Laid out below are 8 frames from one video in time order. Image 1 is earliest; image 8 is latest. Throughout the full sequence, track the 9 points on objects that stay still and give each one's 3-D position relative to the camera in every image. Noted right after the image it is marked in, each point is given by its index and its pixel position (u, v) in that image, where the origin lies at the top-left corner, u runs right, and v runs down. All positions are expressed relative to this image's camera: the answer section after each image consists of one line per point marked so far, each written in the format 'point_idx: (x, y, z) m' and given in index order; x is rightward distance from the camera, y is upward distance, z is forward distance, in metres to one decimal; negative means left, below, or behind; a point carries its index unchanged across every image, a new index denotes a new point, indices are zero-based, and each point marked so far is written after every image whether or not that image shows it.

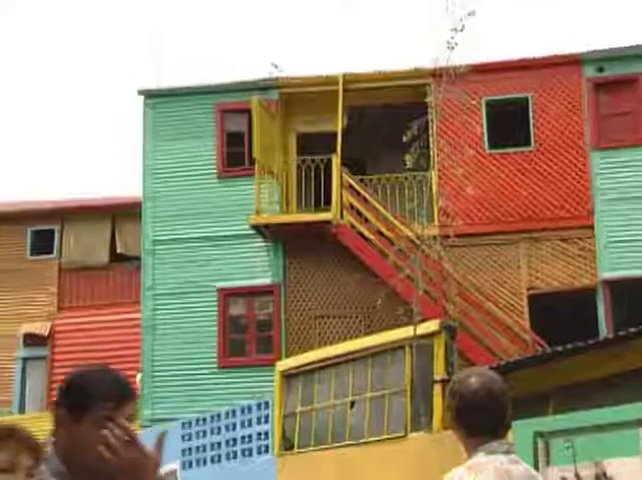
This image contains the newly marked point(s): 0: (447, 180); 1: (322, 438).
0: (+2.6, +1.2, +19.8) m
1: (0.0, -3.0, +14.5) m
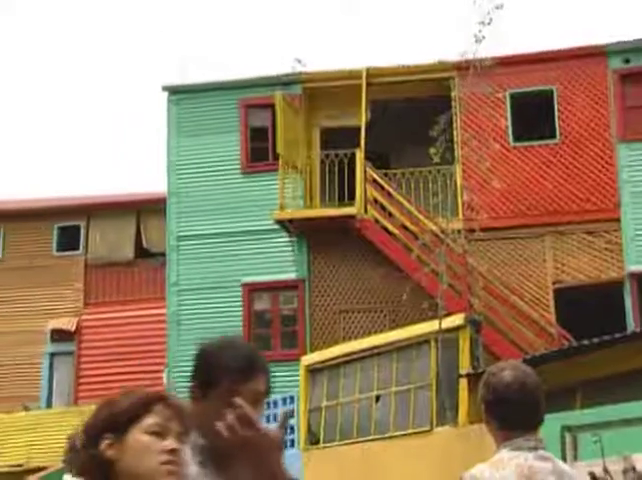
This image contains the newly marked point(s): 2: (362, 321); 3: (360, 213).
0: (+3.1, +1.4, +19.7) m
1: (+0.4, -2.9, +14.5) m
2: (+0.8, -1.7, +19.9) m
3: (+0.8, +0.5, +19.1) m
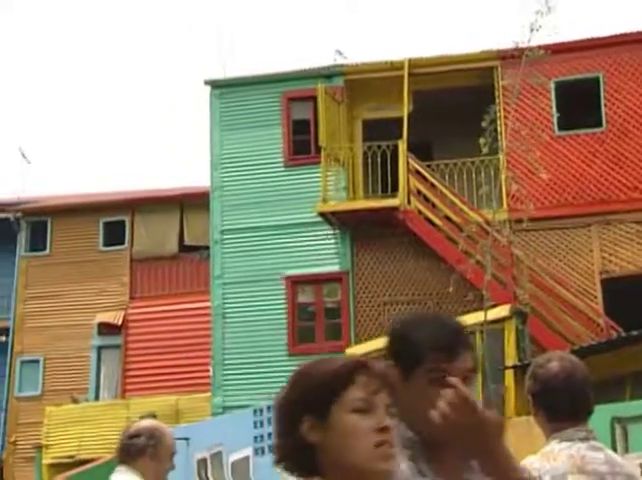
0: (+3.9, +1.5, +19.5) m
1: (+1.1, -2.8, +14.5) m
2: (+1.7, -1.5, +19.9) m
3: (+1.6, +0.7, +19.0) m
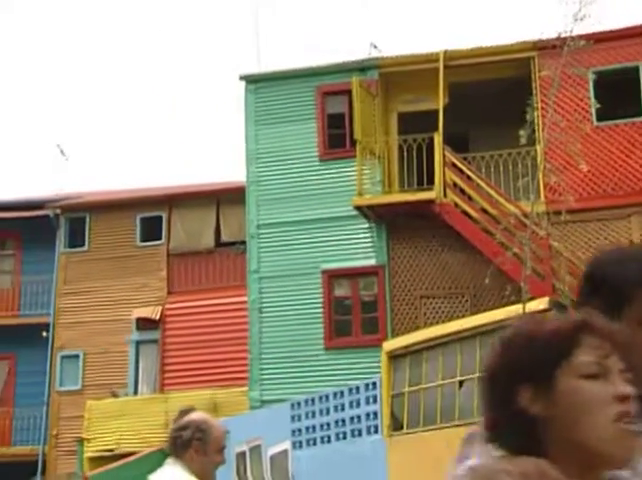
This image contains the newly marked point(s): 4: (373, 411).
0: (+4.6, +1.7, +19.3) m
1: (+1.6, -2.7, +14.4) m
2: (+2.5, -1.4, +19.8) m
3: (+2.3, +0.8, +18.9) m
4: (+0.8, -2.8, +15.7) m
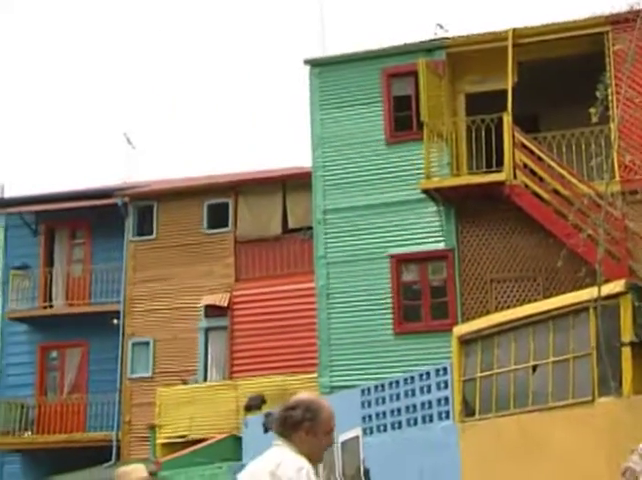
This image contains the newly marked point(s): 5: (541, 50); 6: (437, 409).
0: (+5.9, +2.1, +18.8) m
1: (+2.7, -2.4, +14.1) m
2: (+3.9, -1.0, +19.4) m
3: (+3.6, +1.2, +18.5) m
4: (+2.0, -2.5, +15.4) m
5: (+4.4, +3.8, +19.5) m
6: (+1.9, -2.7, +15.6) m
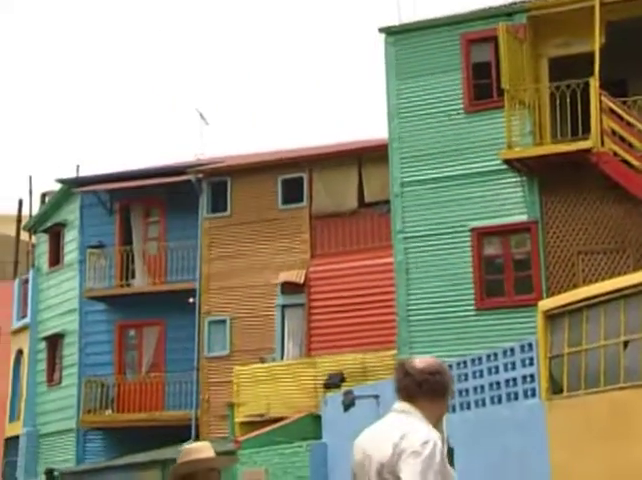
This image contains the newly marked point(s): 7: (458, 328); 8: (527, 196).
0: (+7.4, +2.7, +17.7) m
1: (+3.9, -2.0, +13.5) m
2: (+5.4, -0.4, +18.6) m
3: (+5.1, +1.7, +17.7) m
4: (+3.3, -2.1, +14.8) m
5: (+5.9, +4.4, +18.6) m
6: (+3.2, -2.3, +15.0) m
7: (+2.8, -1.8, +19.7) m
8: (+4.1, +0.9, +19.4) m
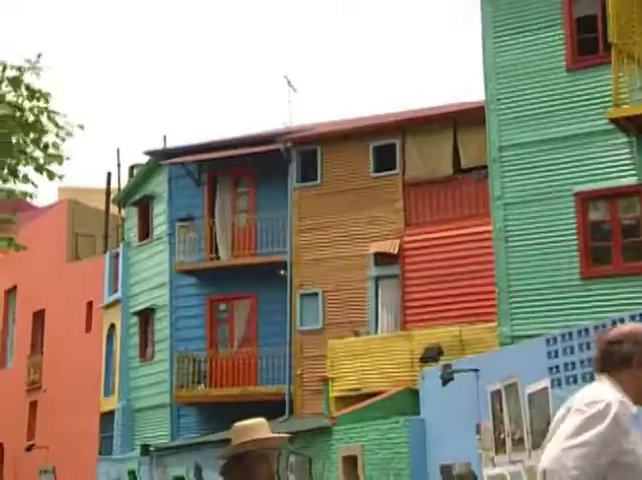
0: (+9.0, +3.3, +16.2) m
1: (+5.2, -1.4, +12.3) m
2: (+7.2, +0.3, +17.3) m
3: (+6.7, +2.4, +16.4) m
4: (+4.7, -1.5, +13.7) m
5: (+7.6, +5.1, +17.1) m
6: (+4.7, -1.7, +13.9) m
7: (+4.7, -1.1, +18.7) m
8: (+5.9, +1.6, +18.2) m
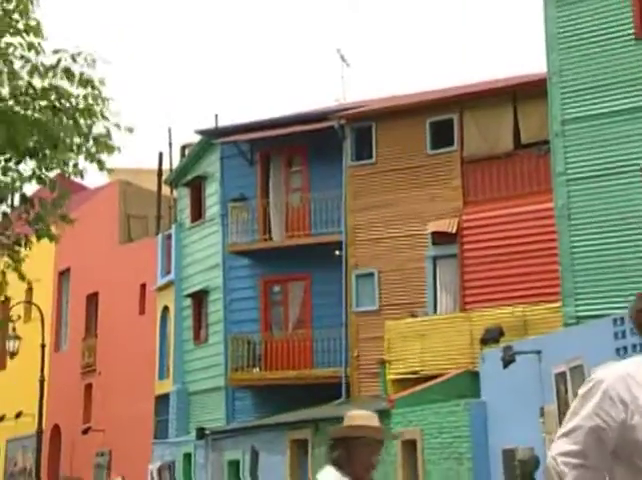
0: (+9.9, +3.8, +15.2) m
1: (+6.0, -1.1, +11.6) m
2: (+8.2, +0.7, +16.4) m
3: (+7.6, +2.8, +15.5) m
4: (+5.6, -1.2, +13.0) m
5: (+8.5, +5.5, +16.1) m
6: (+5.5, -1.4, +13.2) m
7: (+5.8, -0.7, +18.0) m
8: (+7.0, +2.0, +17.3) m
